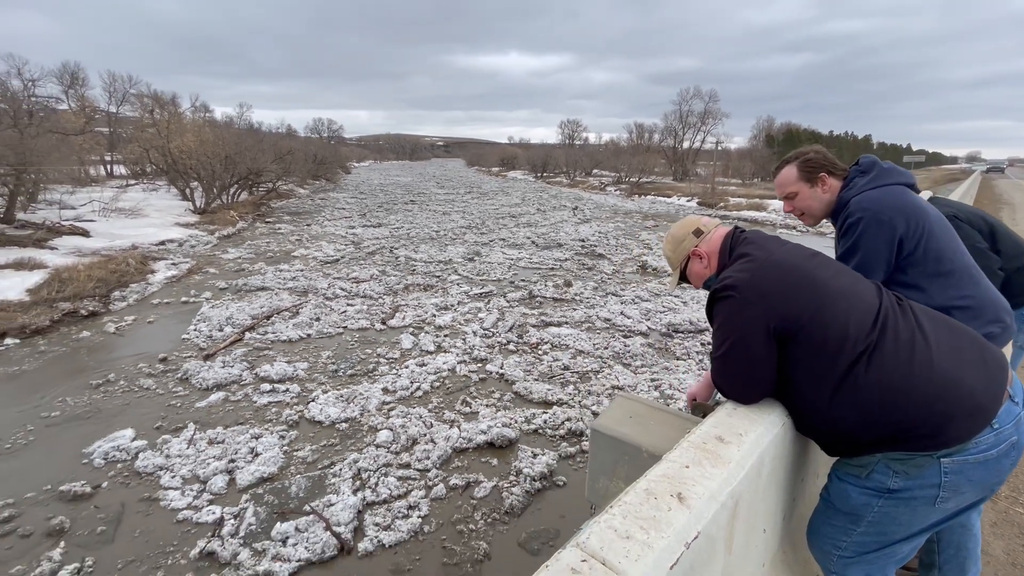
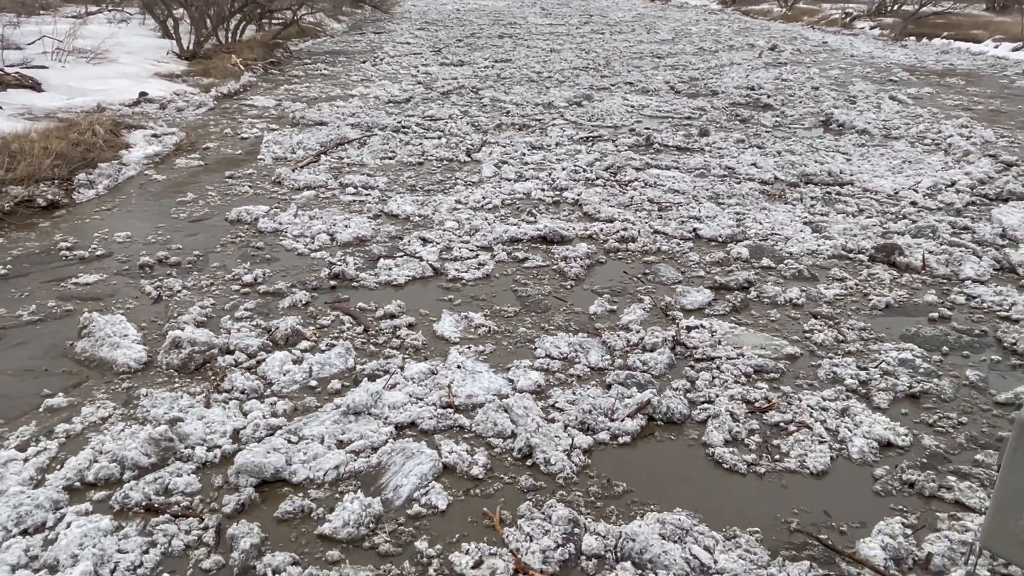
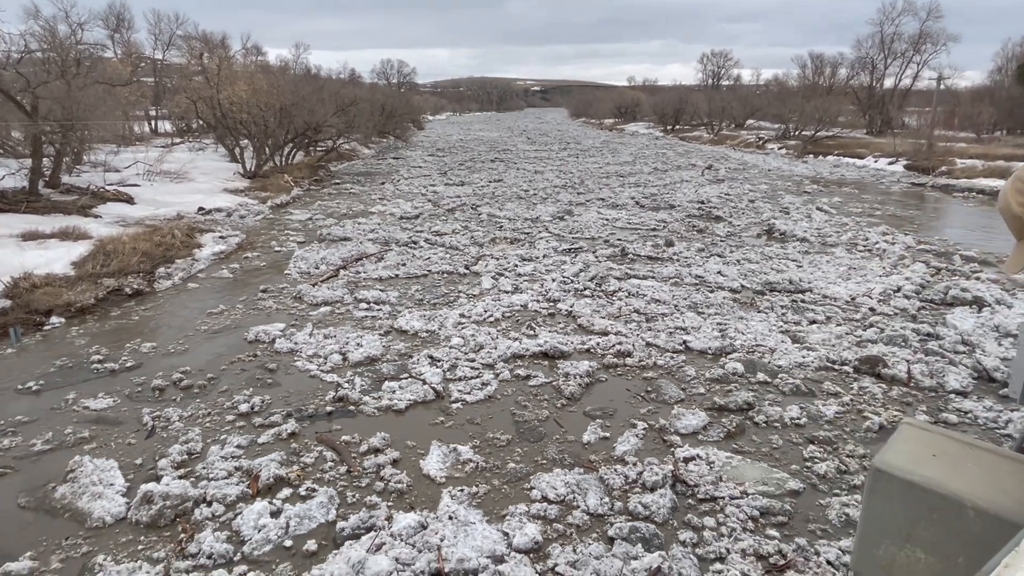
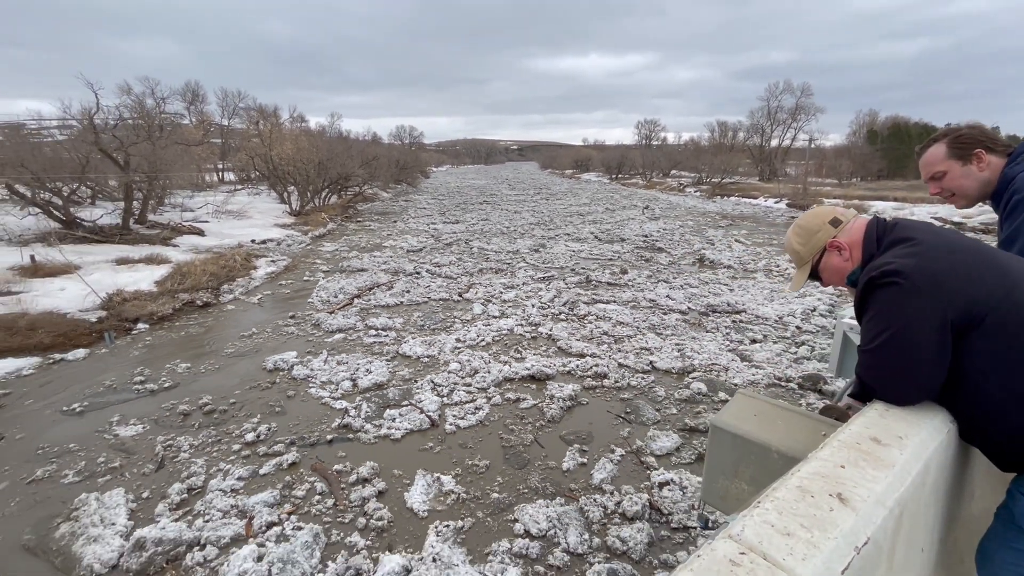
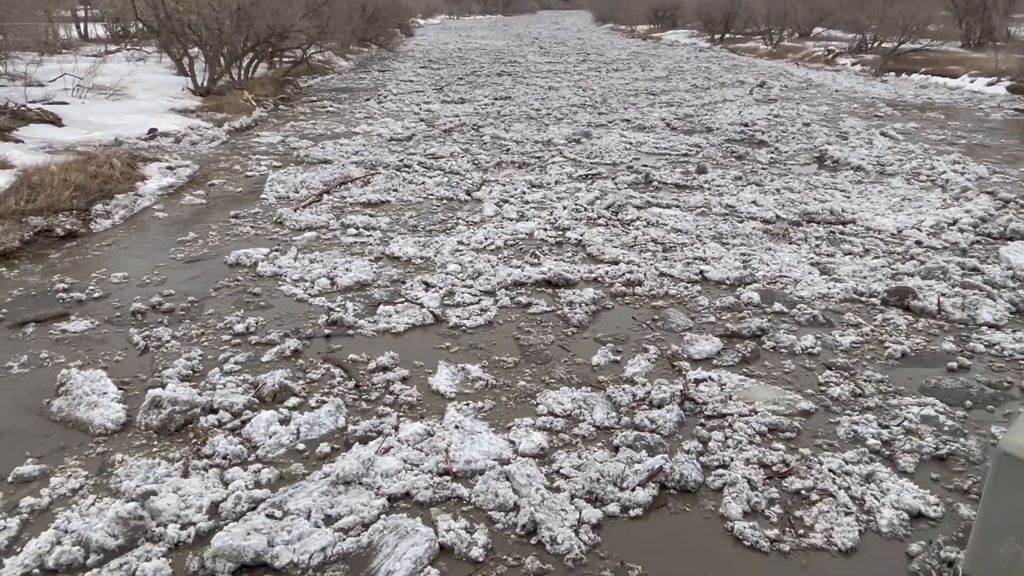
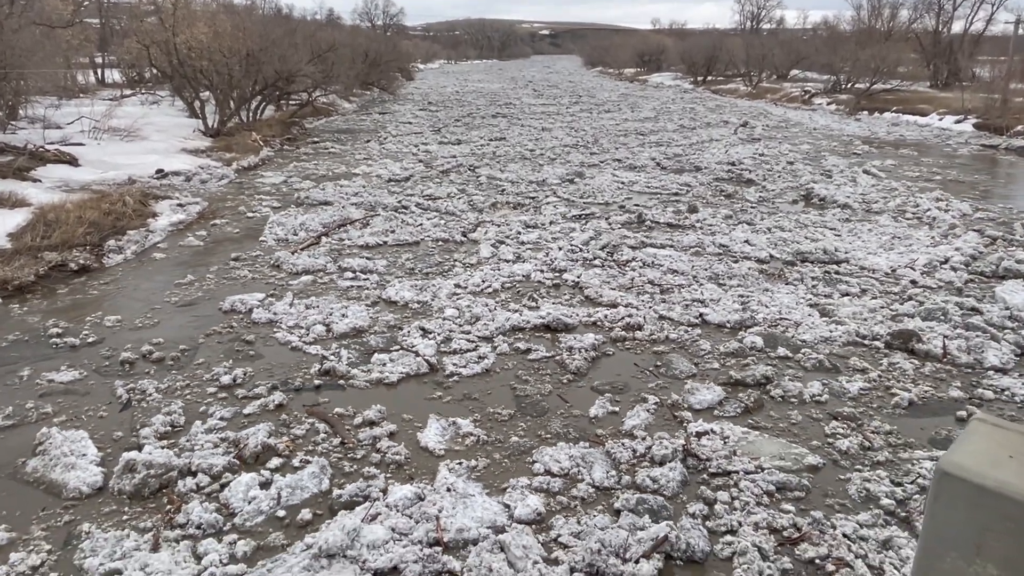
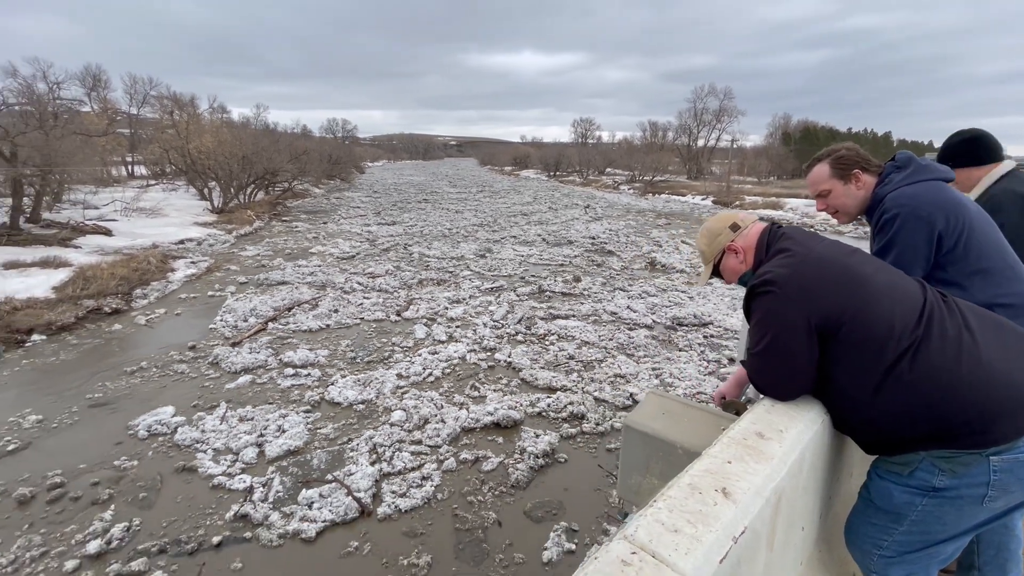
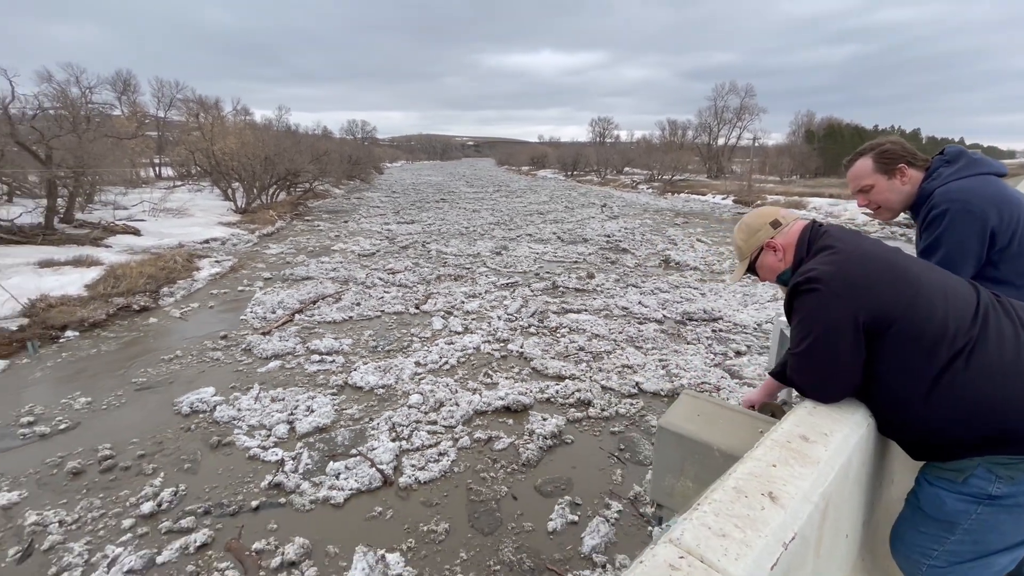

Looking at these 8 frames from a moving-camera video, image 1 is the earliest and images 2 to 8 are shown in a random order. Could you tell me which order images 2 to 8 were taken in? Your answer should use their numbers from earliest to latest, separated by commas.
7, 8, 4, 3, 6, 5, 2
